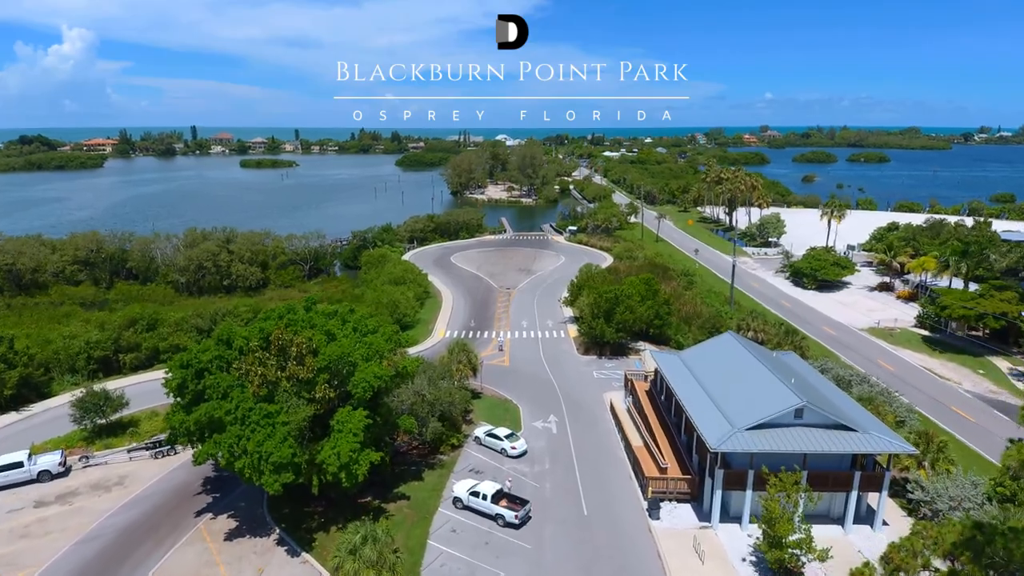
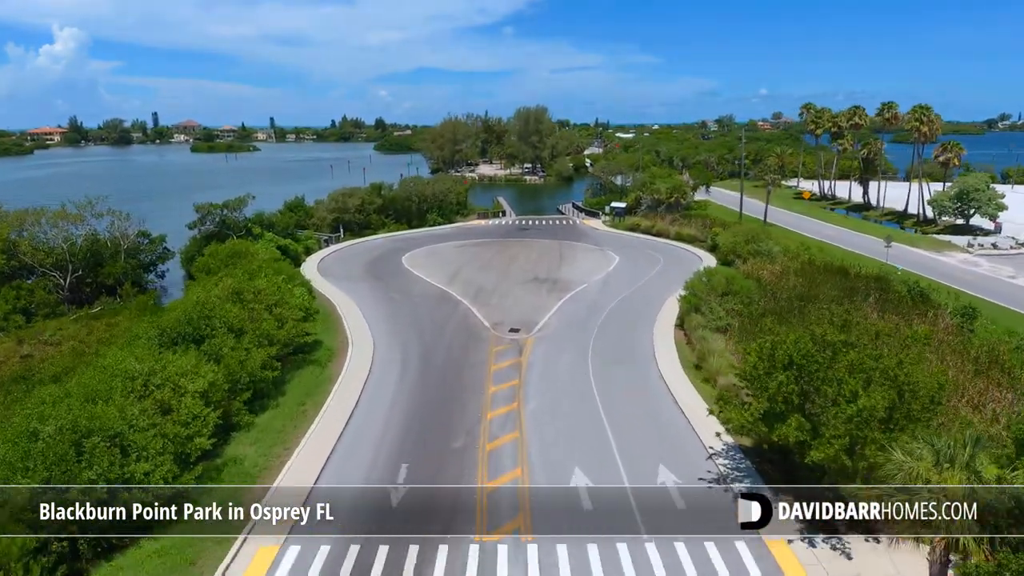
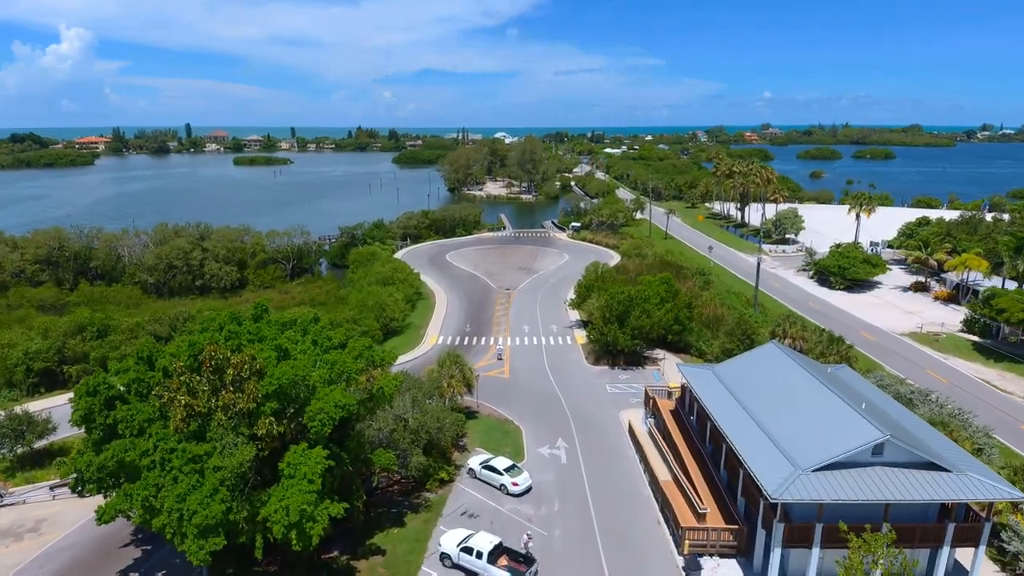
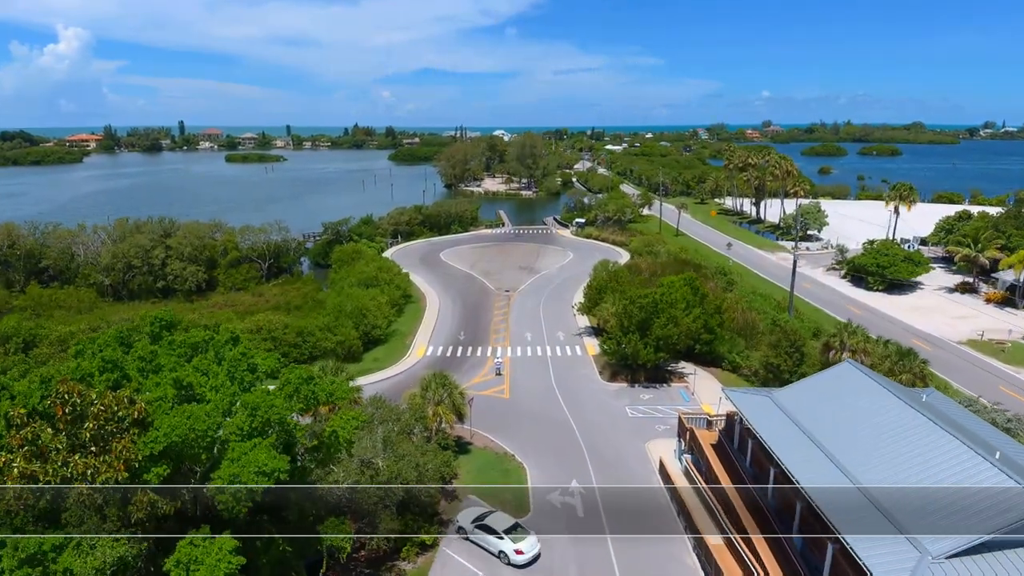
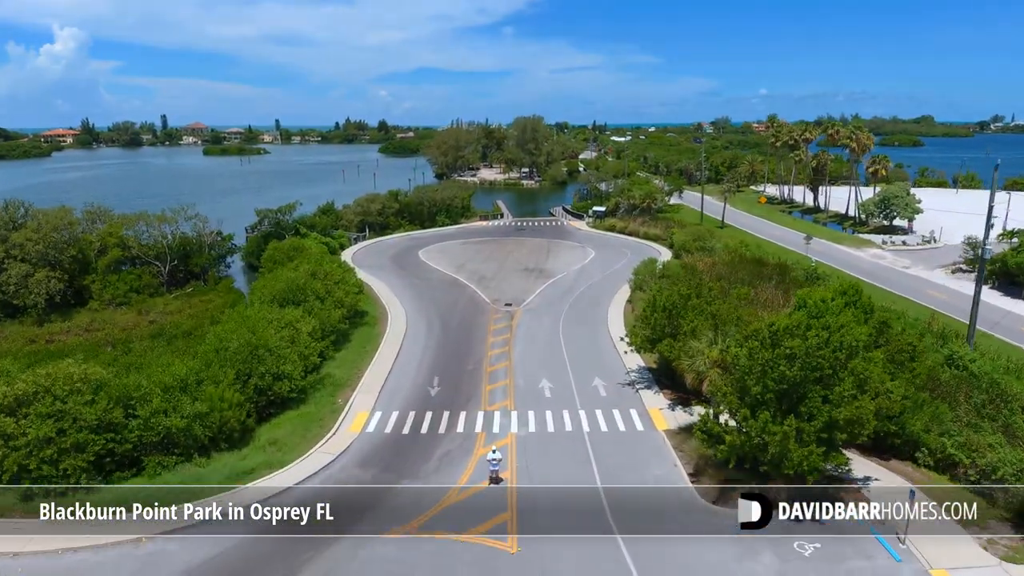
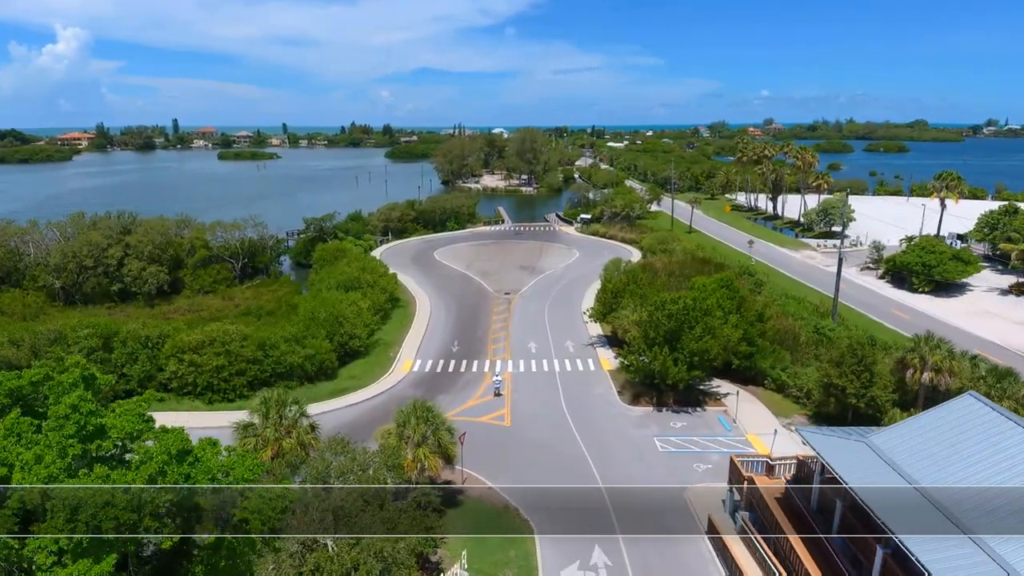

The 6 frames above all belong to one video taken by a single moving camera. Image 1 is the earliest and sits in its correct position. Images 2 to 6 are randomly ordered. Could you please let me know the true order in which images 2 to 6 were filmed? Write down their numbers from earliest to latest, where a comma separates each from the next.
3, 4, 6, 5, 2
